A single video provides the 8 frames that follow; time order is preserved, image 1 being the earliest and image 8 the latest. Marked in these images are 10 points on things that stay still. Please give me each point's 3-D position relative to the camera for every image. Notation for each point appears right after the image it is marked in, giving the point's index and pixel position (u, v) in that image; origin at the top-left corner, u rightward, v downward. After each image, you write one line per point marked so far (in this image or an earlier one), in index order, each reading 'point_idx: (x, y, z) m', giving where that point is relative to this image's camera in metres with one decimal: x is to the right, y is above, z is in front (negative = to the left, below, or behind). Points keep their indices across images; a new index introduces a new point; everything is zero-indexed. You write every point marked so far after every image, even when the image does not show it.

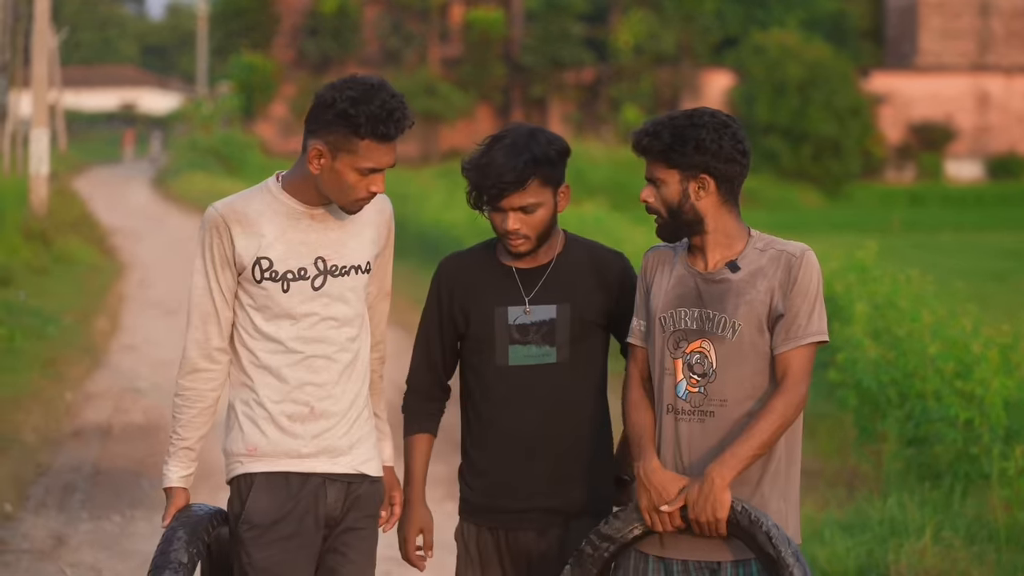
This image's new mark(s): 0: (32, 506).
0: (-2.3, -1.1, +6.8) m
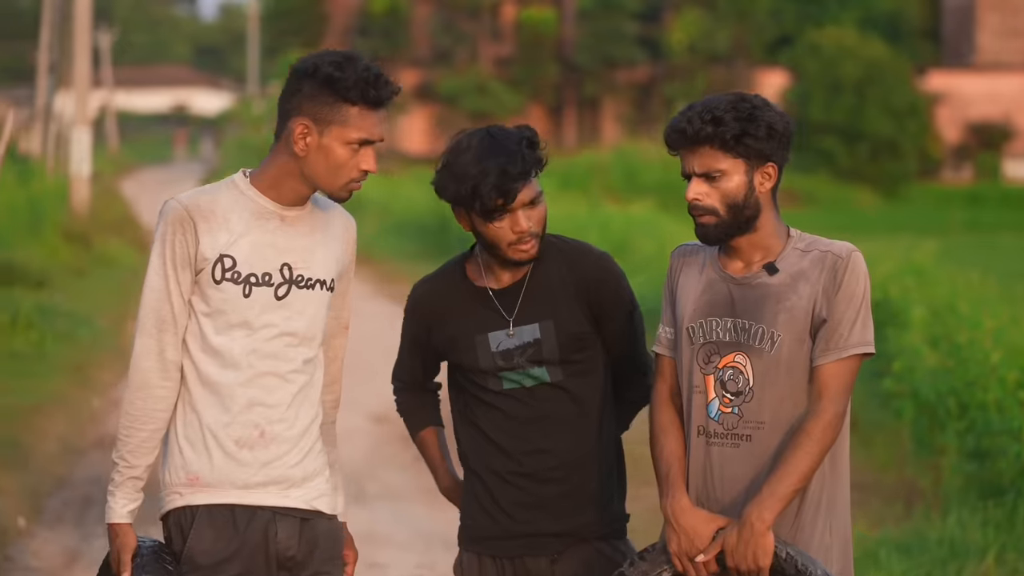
0: (-2.2, -1.1, +6.5) m
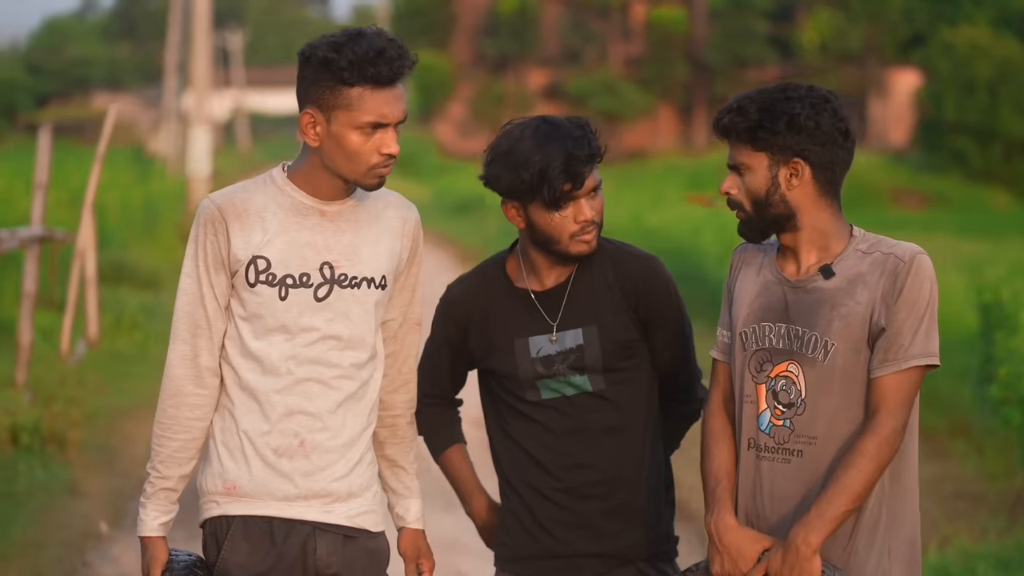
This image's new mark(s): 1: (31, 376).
0: (-1.8, -1.1, +6.5) m
1: (-2.8, -0.5, +8.1) m
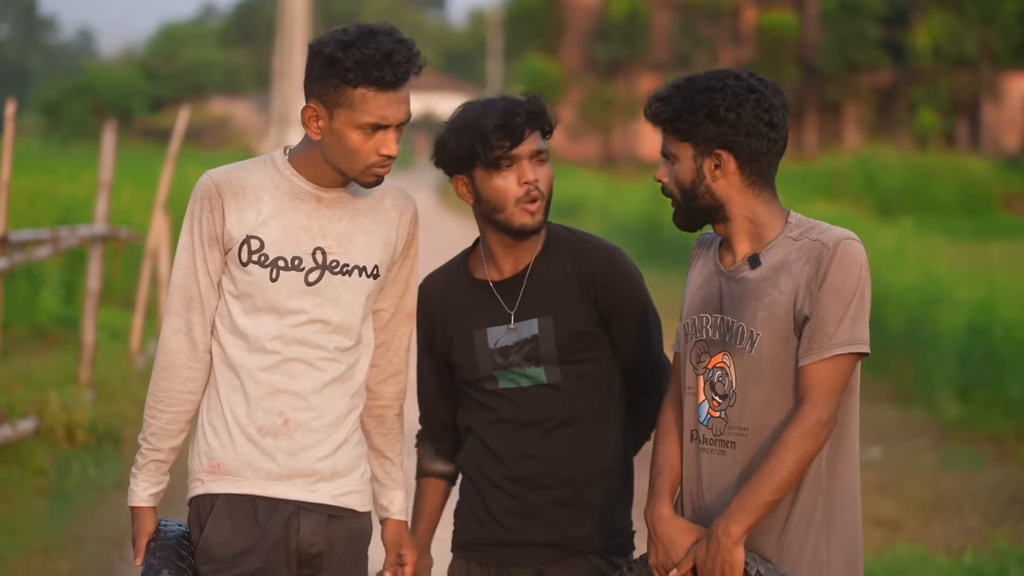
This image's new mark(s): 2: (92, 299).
0: (-1.6, -1.1, +6.7) m
1: (-2.5, -0.5, +8.4) m
2: (-2.4, 0.0, +8.0) m
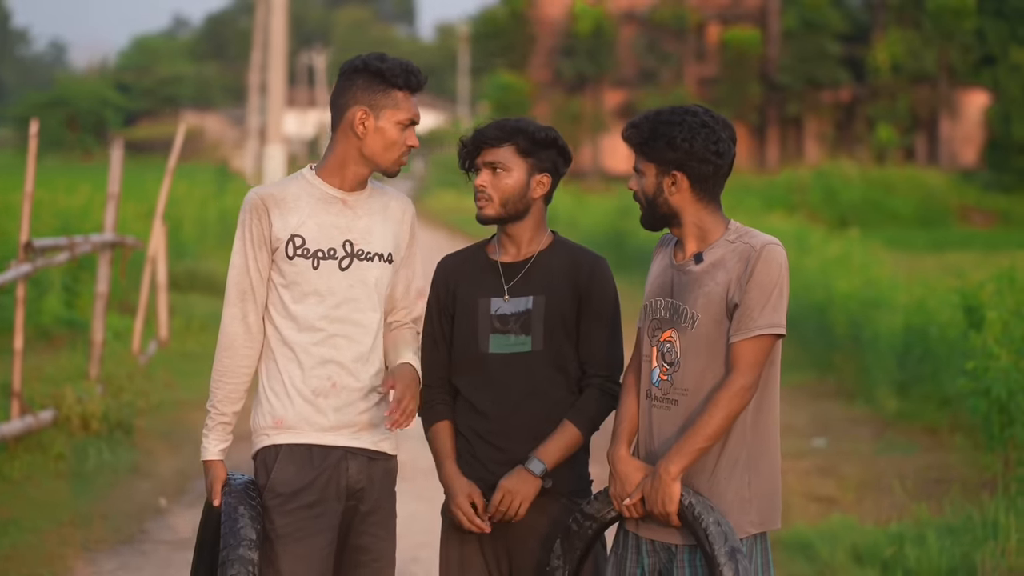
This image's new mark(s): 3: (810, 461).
0: (-1.8, -1.1, +7.4) m
1: (-2.7, -0.5, +9.1) m
2: (-2.6, -0.1, +8.7) m
3: (+1.9, -1.1, +8.7) m
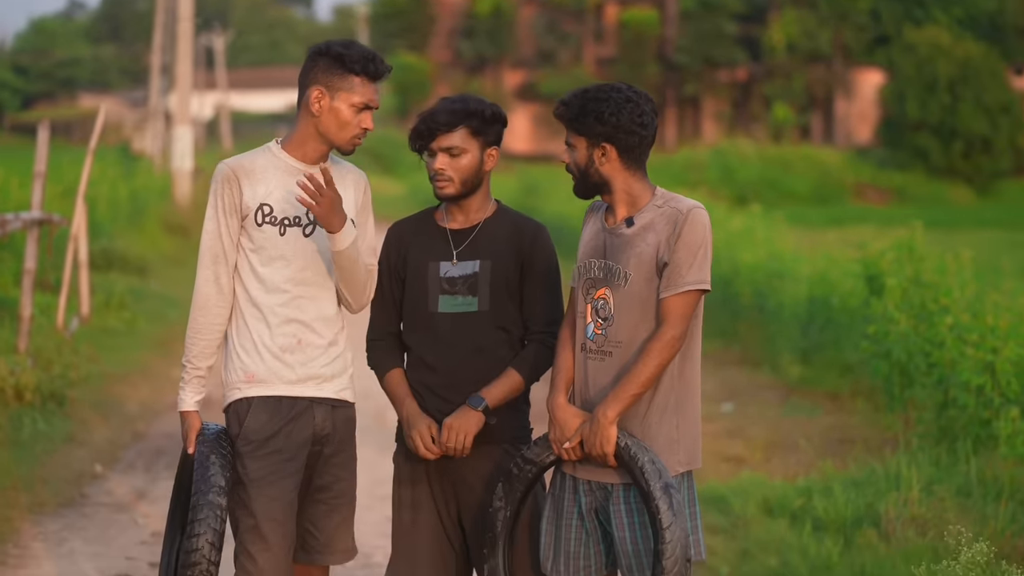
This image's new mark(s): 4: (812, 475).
0: (-2.1, -1.0, +7.6) m
1: (-3.2, -0.4, +9.2) m
2: (-3.1, +0.1, +8.9) m
3: (+1.4, -0.9, +9.2) m
4: (+1.6, -1.0, +7.6) m
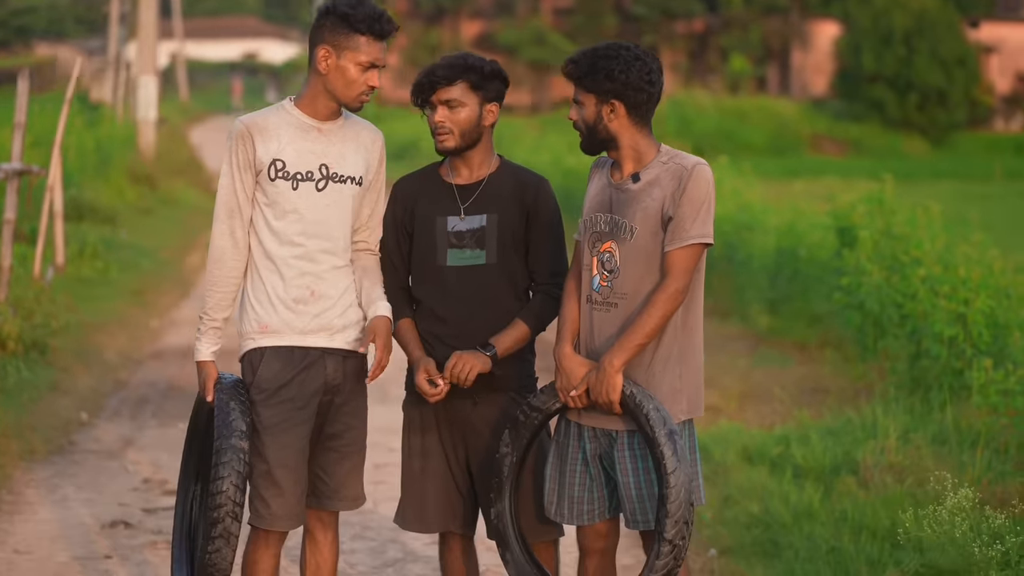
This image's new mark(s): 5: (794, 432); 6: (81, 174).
0: (-2.2, -0.7, +7.7) m
1: (-3.3, -0.1, +9.3) m
2: (-3.2, +0.4, +8.9) m
3: (+1.2, -0.6, +9.3) m
4: (+1.5, -0.7, +7.8) m
5: (+1.5, -0.7, +7.4) m
6: (-4.9, +1.3, +16.0) m
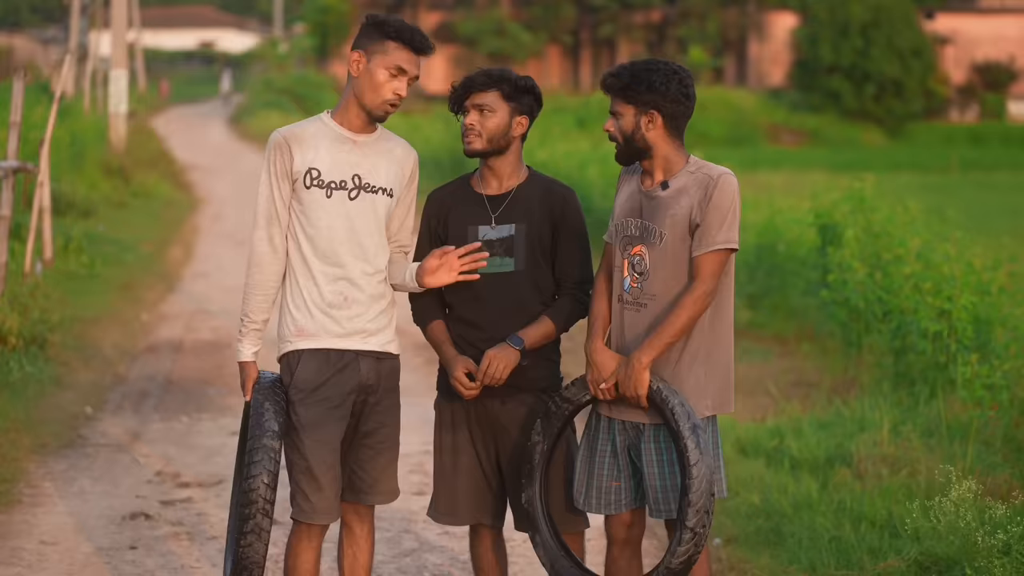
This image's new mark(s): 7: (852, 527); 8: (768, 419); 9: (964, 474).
0: (-2.2, -0.7, +7.8) m
1: (-3.4, 0.0, +9.3) m
2: (-3.3, +0.4, +8.9) m
3: (+1.2, -0.5, +9.6) m
4: (+1.5, -0.7, +8.1) m
5: (+1.5, -0.7, +7.6) m
6: (-5.2, +1.4, +16.0) m
7: (+1.5, -1.0, +6.0) m
8: (+1.4, -0.7, +7.9) m
9: (+2.1, -0.8, +6.4) m
